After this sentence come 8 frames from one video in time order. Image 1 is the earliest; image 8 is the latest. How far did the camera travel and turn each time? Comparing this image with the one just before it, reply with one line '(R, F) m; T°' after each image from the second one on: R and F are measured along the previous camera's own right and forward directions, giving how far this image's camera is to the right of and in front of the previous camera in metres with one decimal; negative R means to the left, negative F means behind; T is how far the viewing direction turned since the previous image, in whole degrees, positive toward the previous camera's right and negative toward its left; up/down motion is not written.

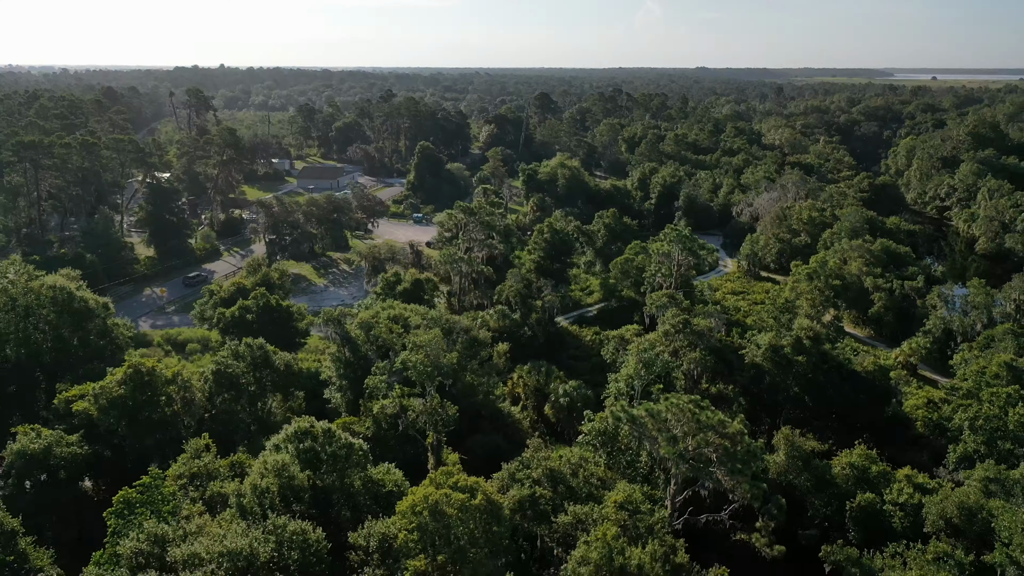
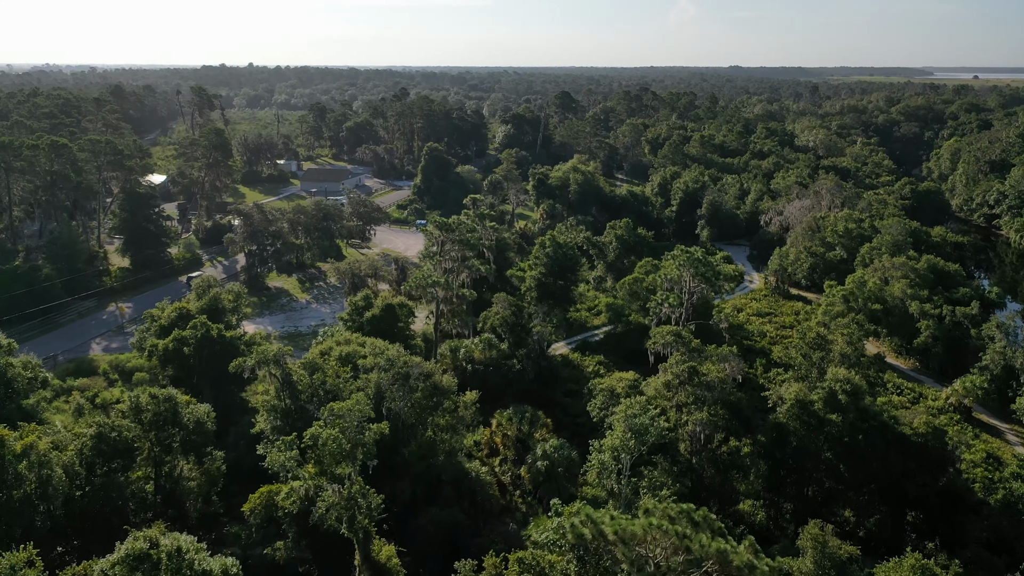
(+1.4, +4.1) m; -2°
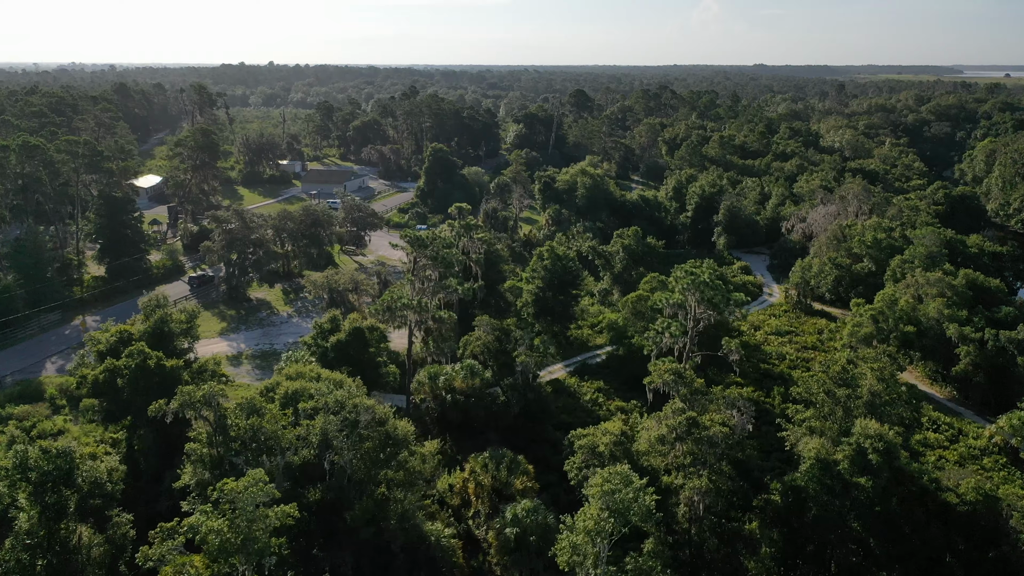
(+1.1, +3.0) m; -2°
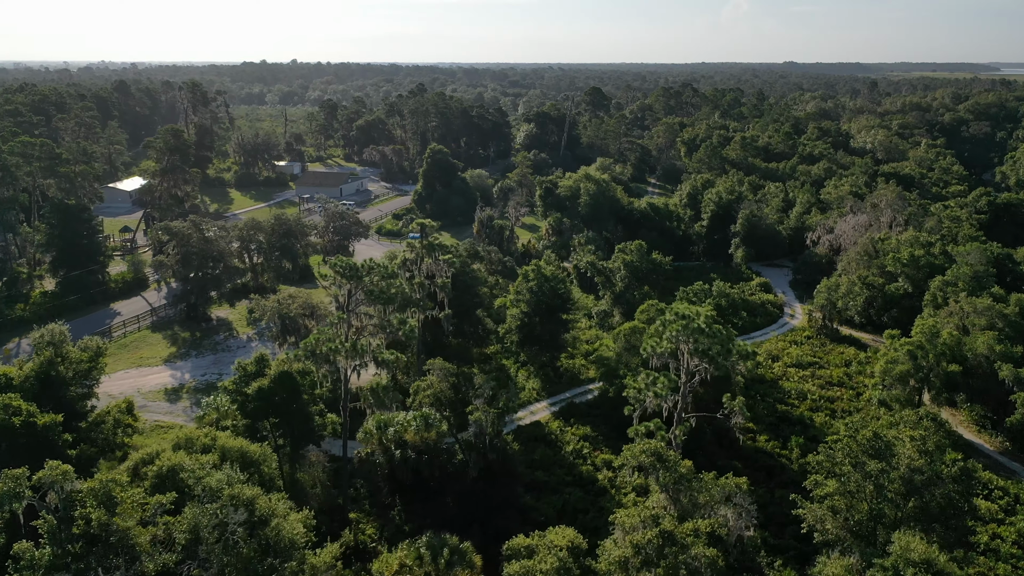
(+1.6, +4.1) m; -2°
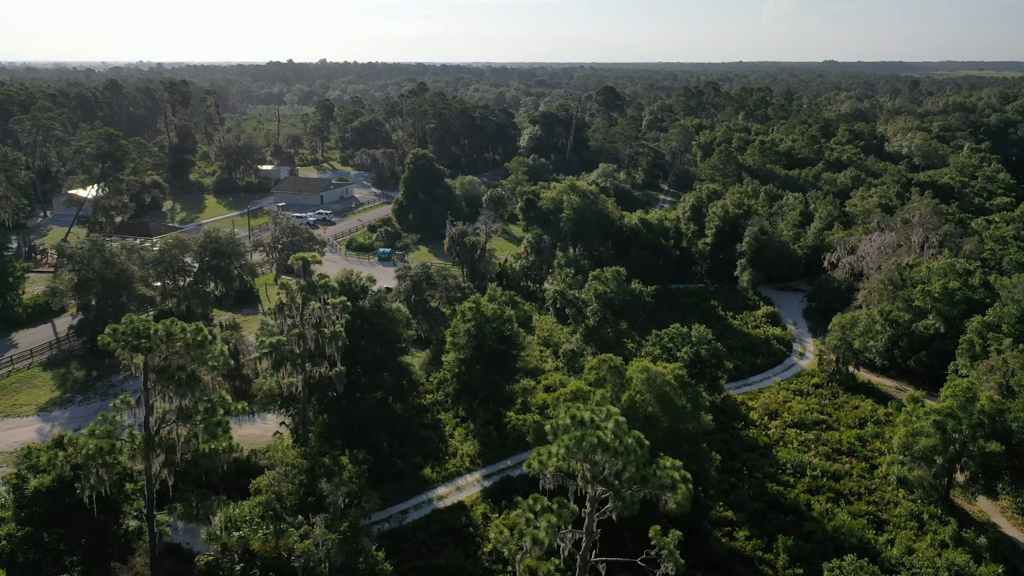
(+3.0, +5.3) m; -2°
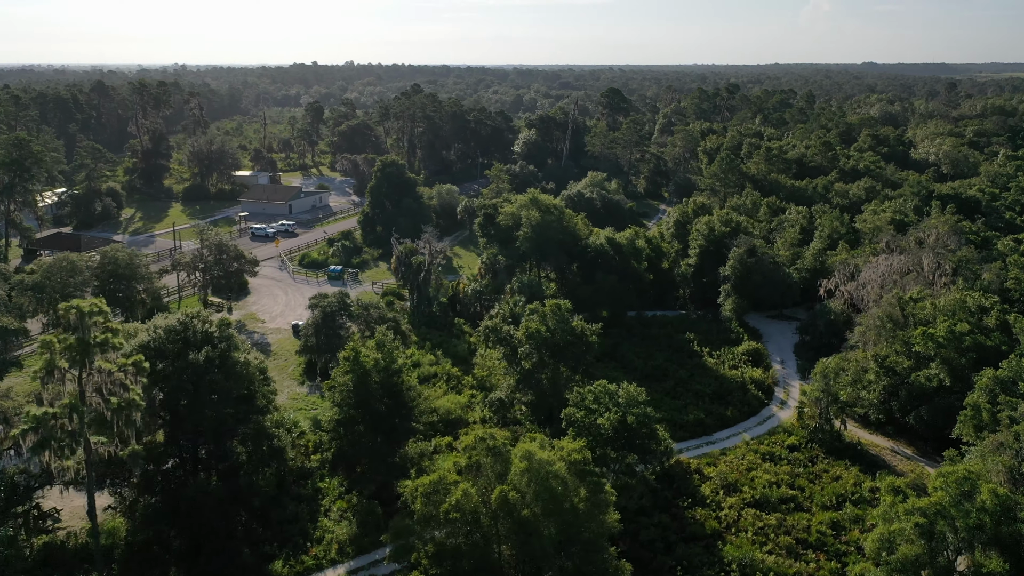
(+3.5, +4.6) m; -2°
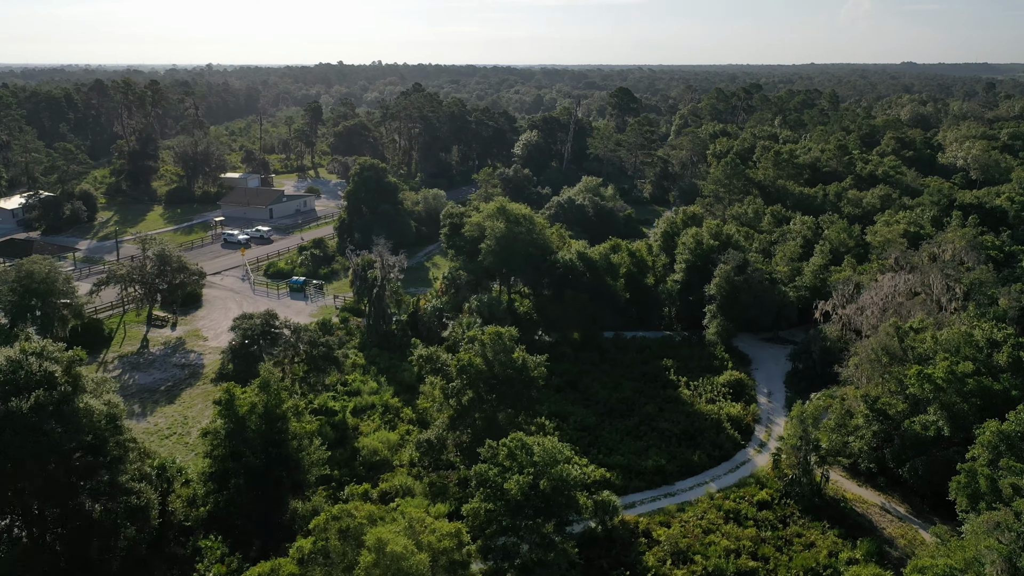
(+2.6, +3.1) m; -2°
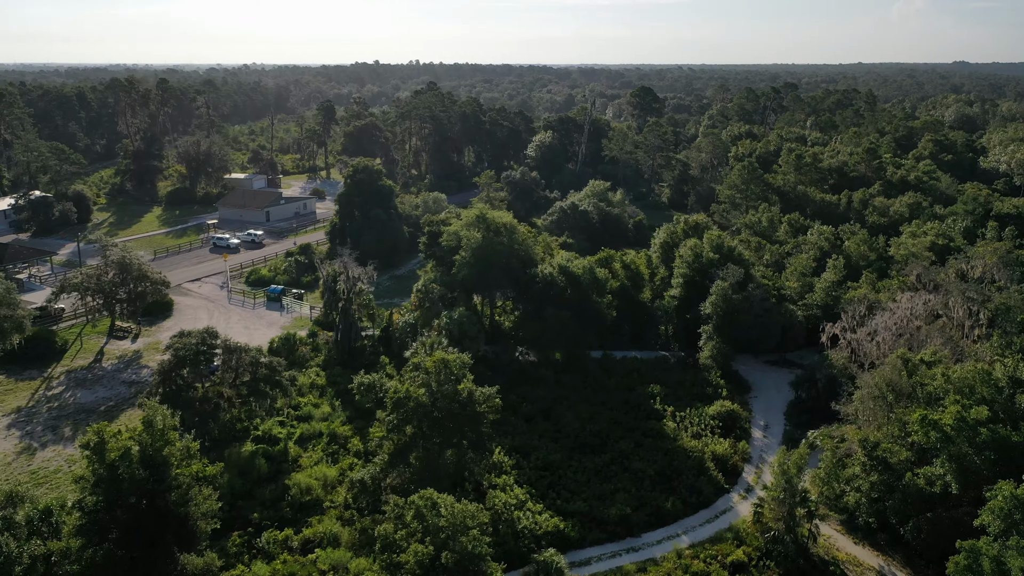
(+2.2, +2.5) m; -3°
